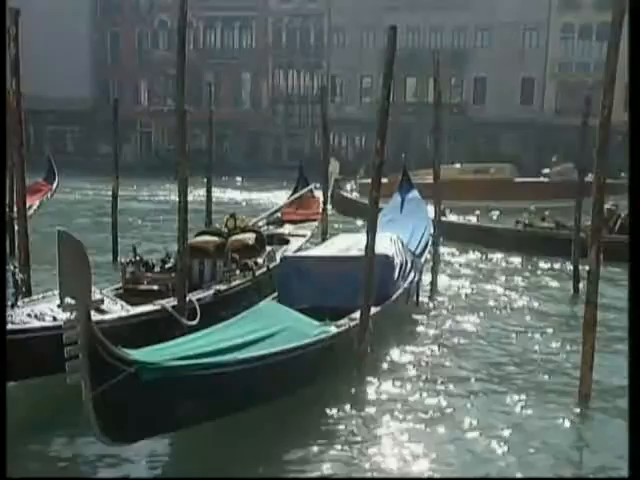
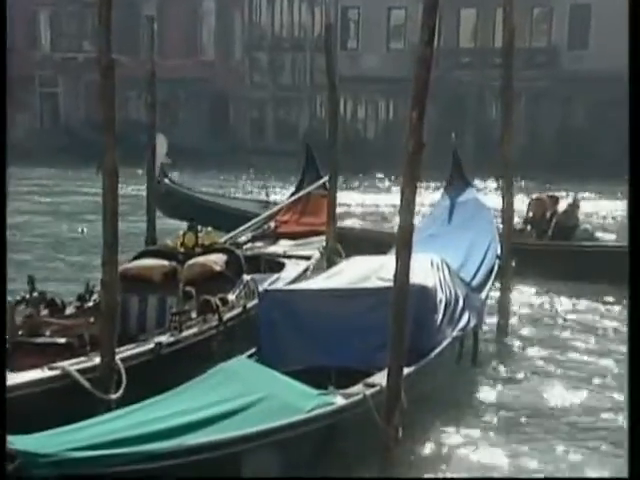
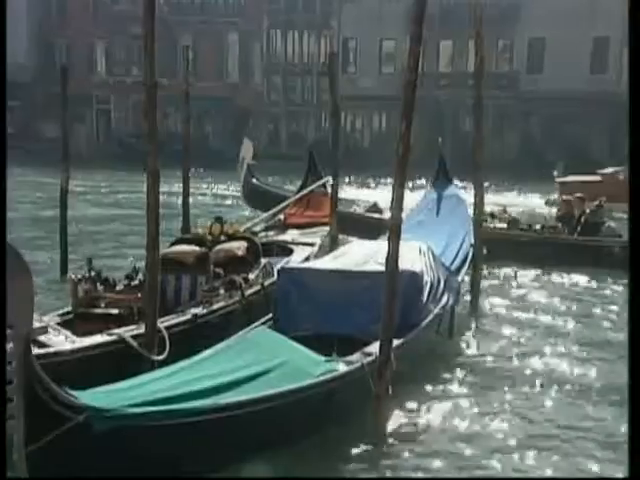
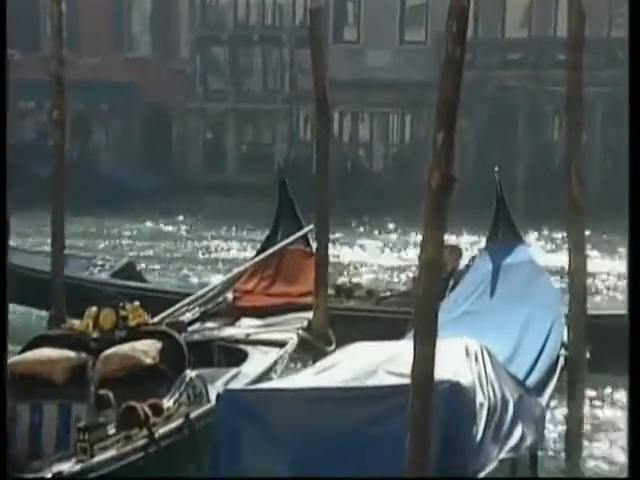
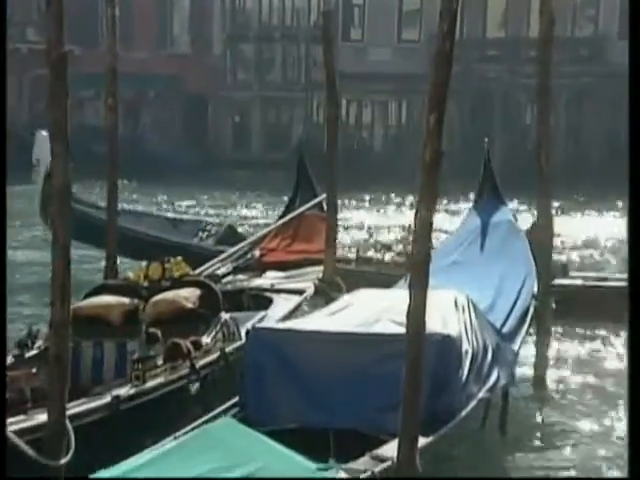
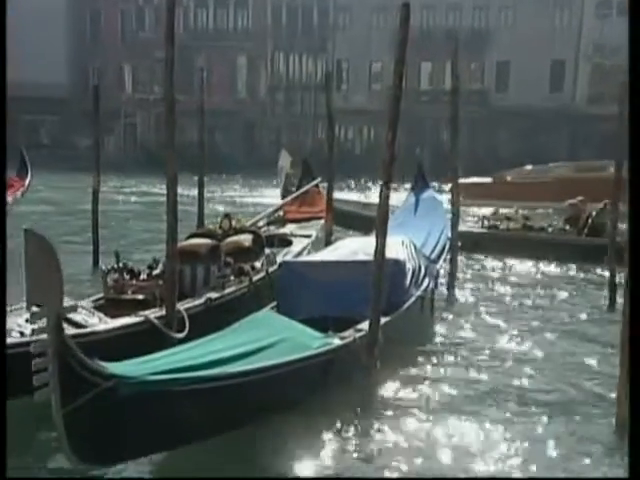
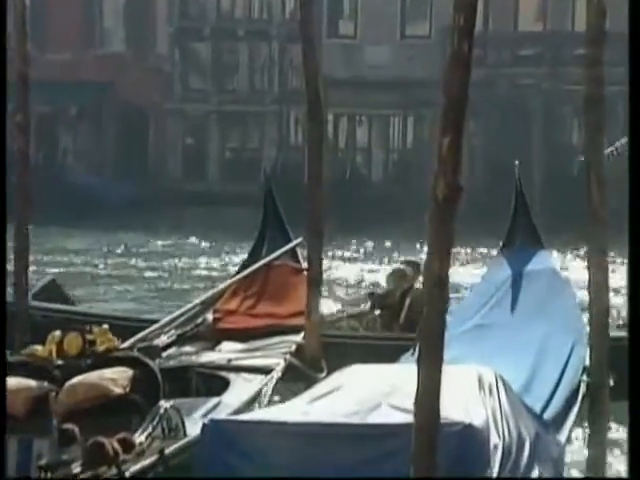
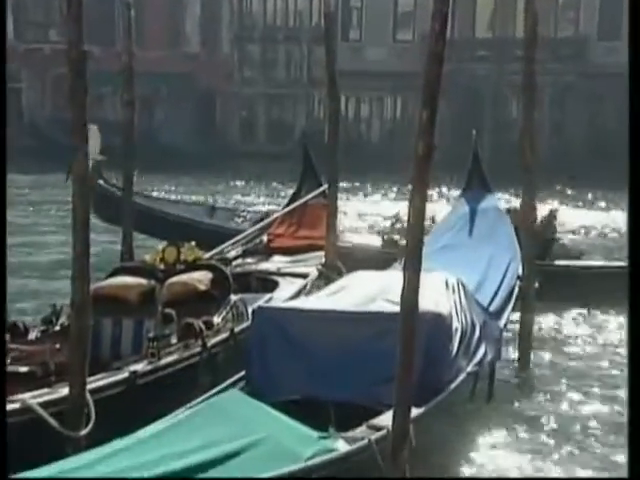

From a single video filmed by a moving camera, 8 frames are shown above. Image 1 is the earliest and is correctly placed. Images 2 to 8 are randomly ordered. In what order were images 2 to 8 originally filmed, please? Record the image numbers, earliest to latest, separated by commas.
6, 3, 2, 8, 5, 4, 7
